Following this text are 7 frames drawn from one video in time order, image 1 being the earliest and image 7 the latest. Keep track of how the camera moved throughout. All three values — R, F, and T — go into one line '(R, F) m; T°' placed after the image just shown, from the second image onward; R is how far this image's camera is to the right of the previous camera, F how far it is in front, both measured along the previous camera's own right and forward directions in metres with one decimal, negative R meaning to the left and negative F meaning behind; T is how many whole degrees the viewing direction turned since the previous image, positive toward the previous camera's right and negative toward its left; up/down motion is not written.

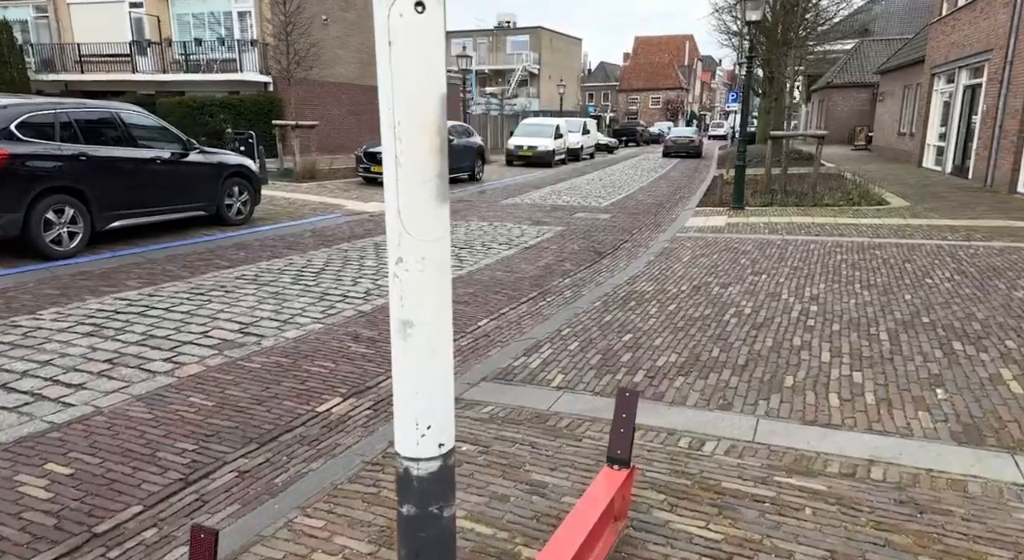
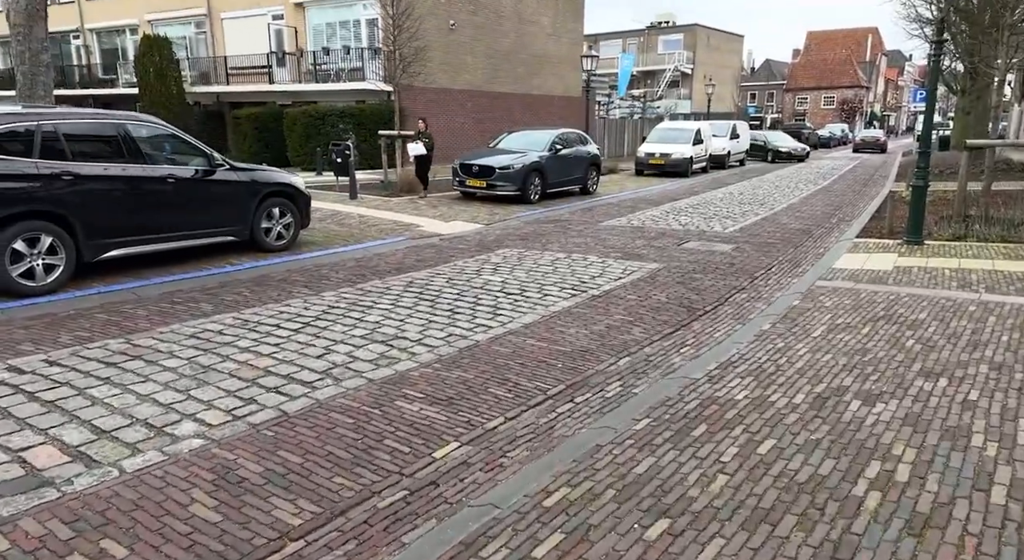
(+0.9, +2.6) m; -12°
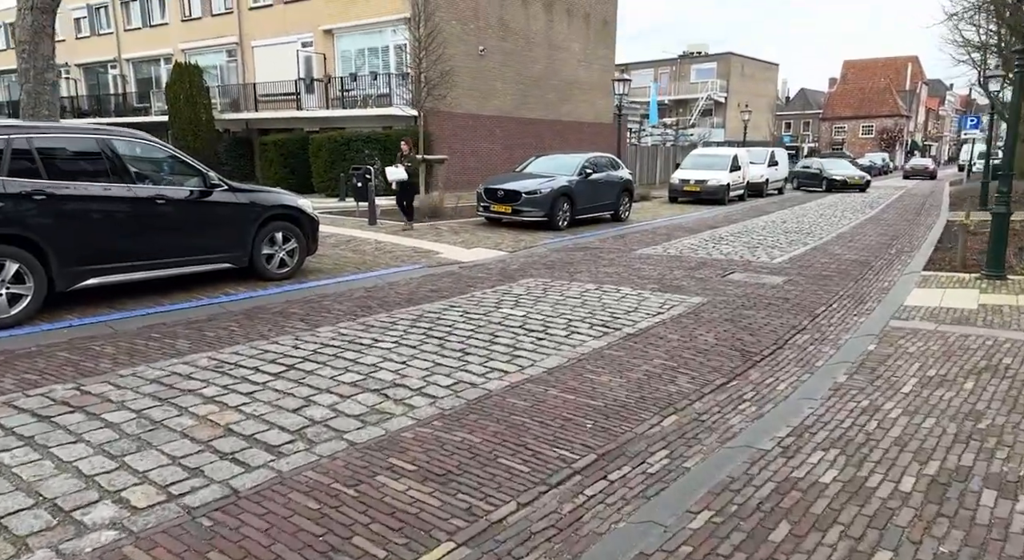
(+0.1, +1.1) m; -2°
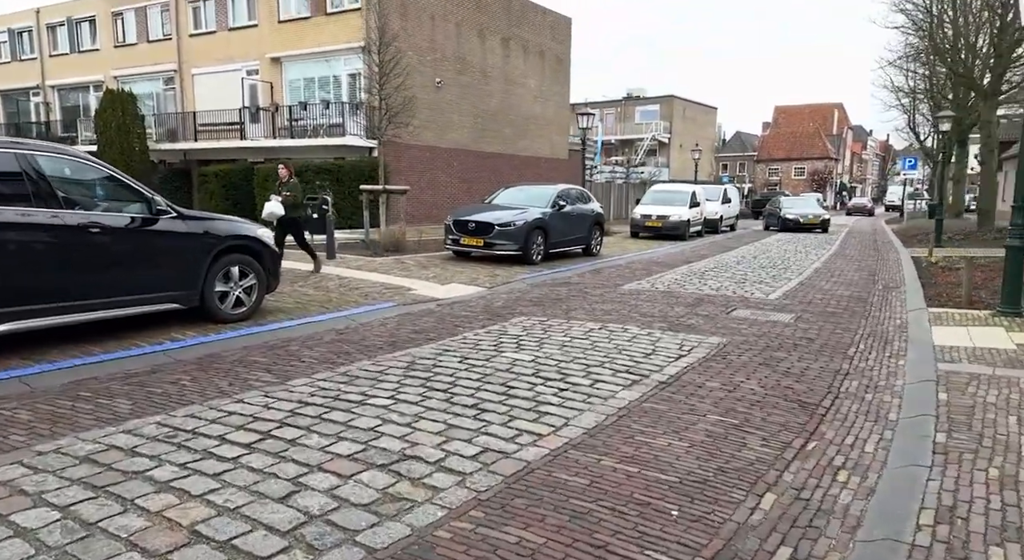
(-0.6, +1.1) m; +5°
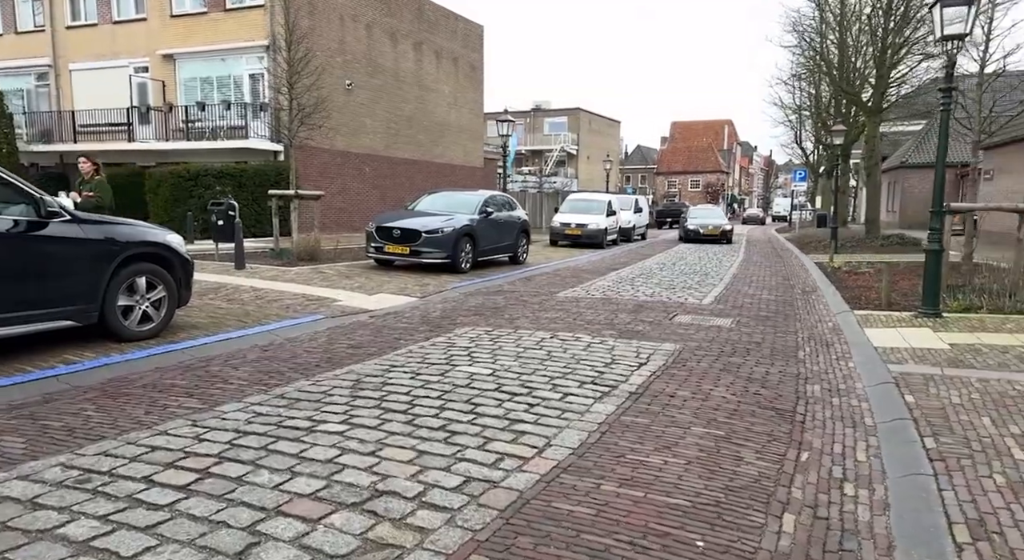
(-0.4, +0.5) m; +8°
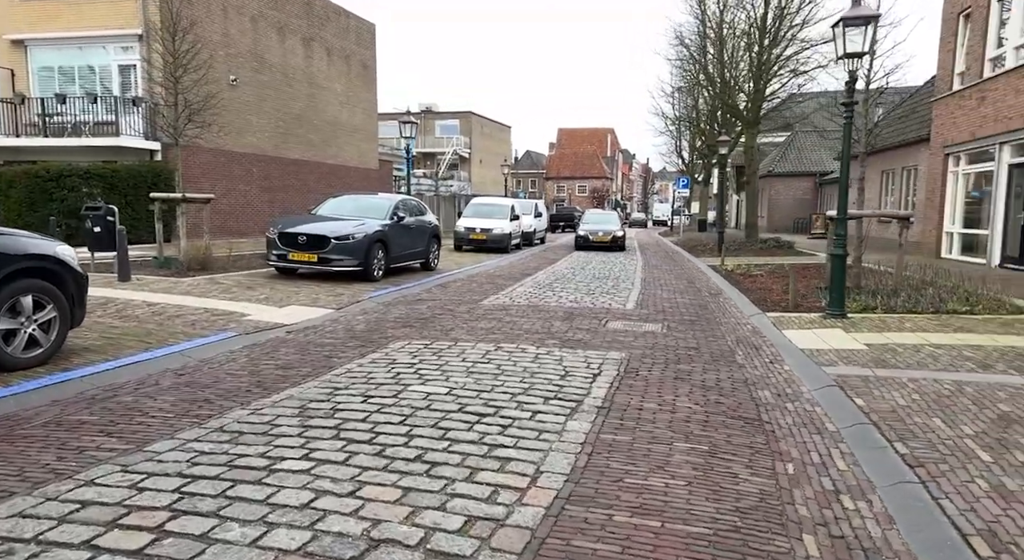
(-0.6, +0.4) m; +9°
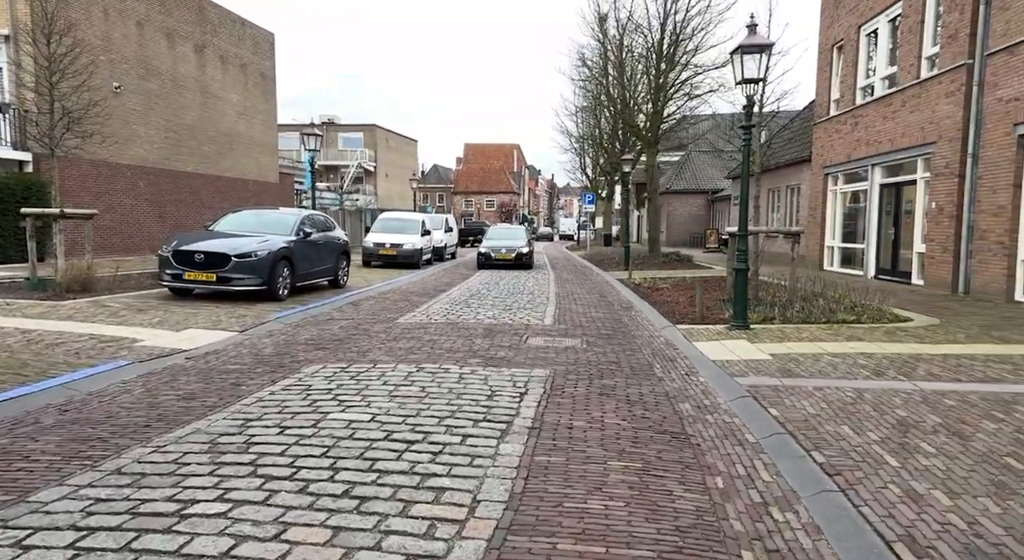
(-0.2, +0.2) m; +7°
